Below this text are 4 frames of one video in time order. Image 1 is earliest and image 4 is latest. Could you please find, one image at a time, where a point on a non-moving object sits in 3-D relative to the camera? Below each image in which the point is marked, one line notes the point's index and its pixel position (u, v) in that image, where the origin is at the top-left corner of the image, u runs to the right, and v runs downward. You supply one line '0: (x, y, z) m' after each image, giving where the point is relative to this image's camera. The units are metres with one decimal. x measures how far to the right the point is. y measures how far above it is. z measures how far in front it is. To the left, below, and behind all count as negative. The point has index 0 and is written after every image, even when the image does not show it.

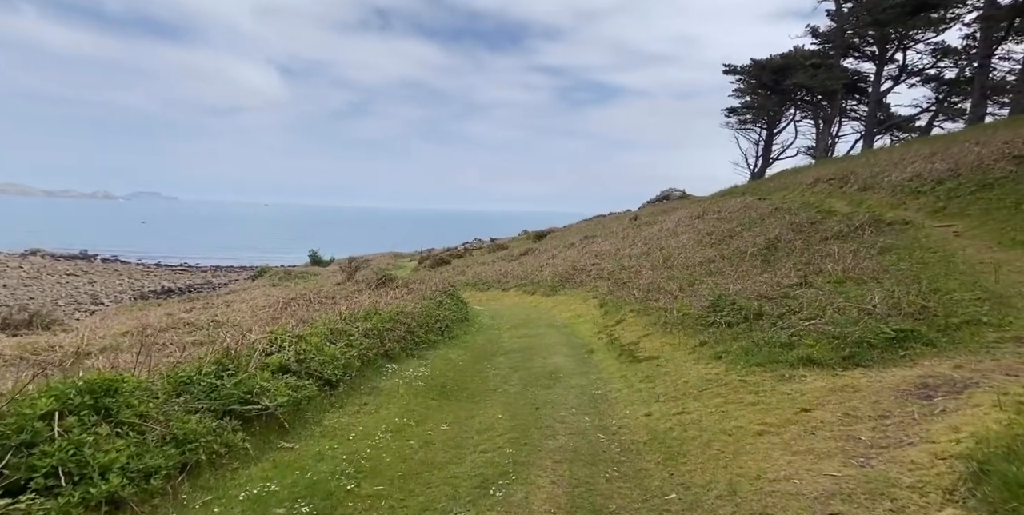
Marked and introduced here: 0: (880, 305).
0: (+4.8, -0.6, +8.3) m
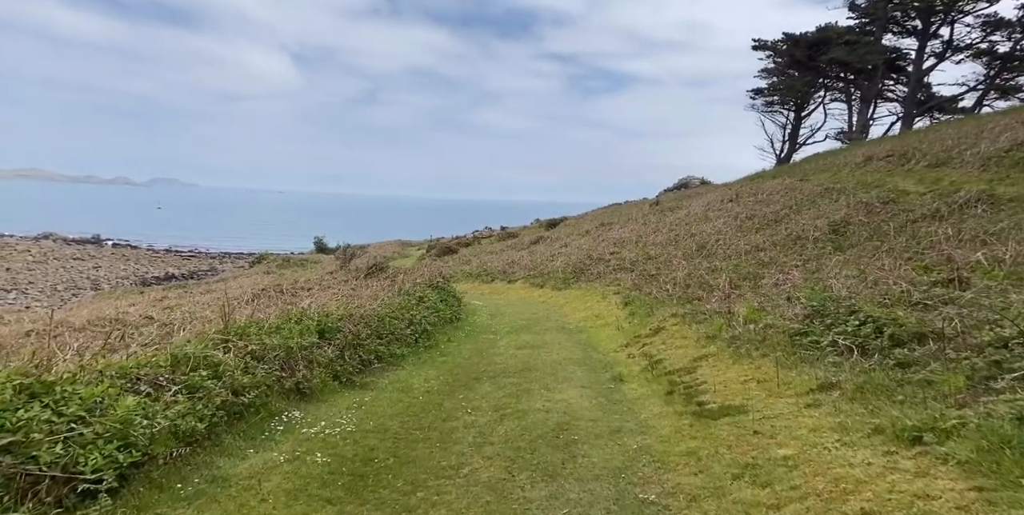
0: (+4.6, -0.5, +3.8) m
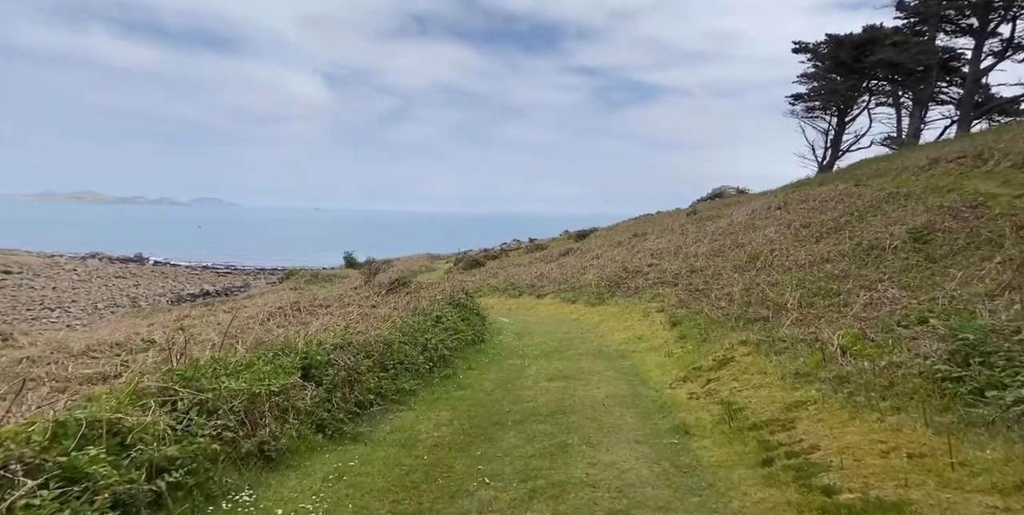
0: (+4.7, -0.5, +1.6) m
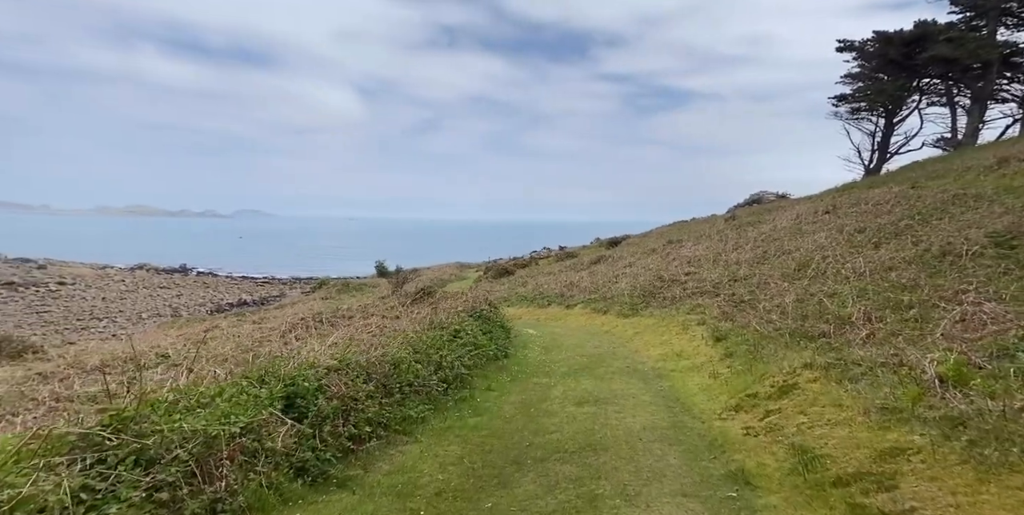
0: (+4.5, -0.5, +0.1) m
